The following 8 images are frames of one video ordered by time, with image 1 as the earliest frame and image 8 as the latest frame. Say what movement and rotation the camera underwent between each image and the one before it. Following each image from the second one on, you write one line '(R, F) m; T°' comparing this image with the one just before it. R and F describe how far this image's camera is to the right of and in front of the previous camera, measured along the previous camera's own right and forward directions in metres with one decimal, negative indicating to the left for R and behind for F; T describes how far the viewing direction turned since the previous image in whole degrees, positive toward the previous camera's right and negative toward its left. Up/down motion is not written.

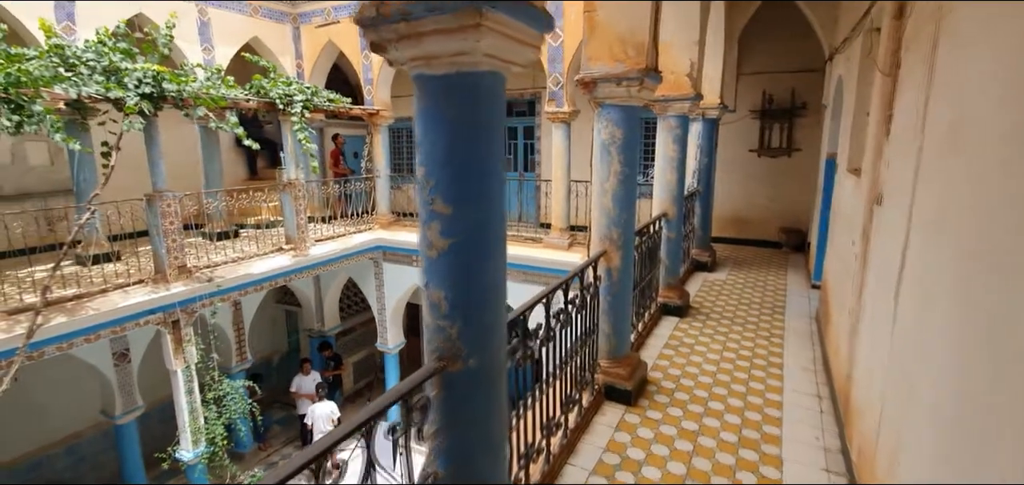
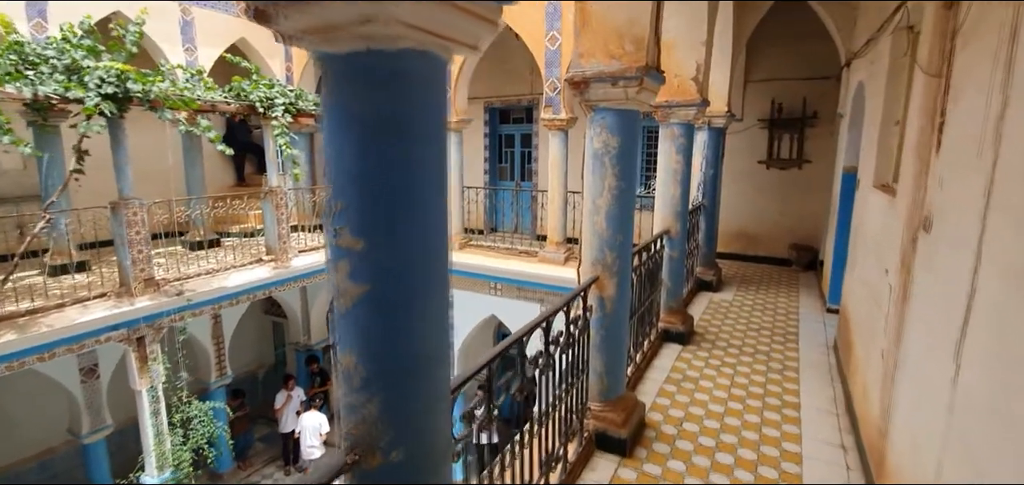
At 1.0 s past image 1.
(+0.1, +0.4) m; 0°
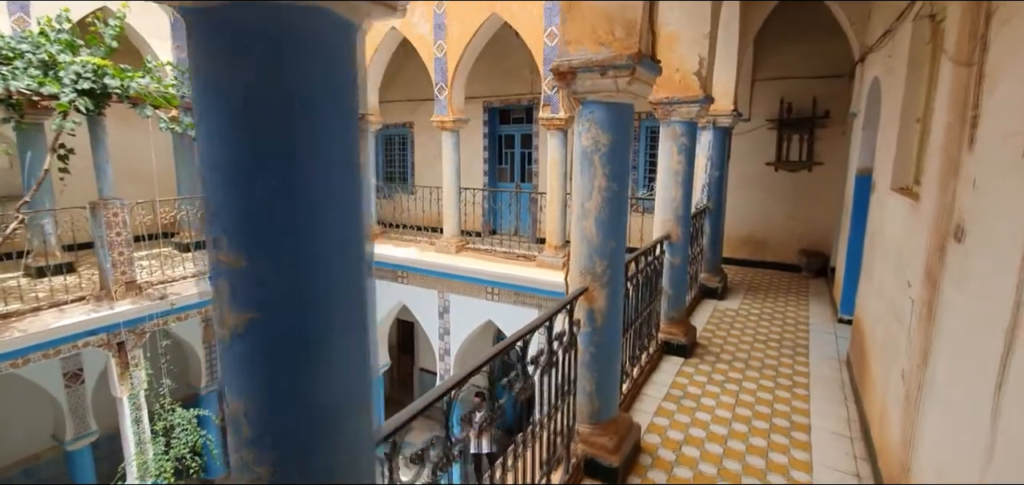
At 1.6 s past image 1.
(+0.1, +0.3) m; -1°
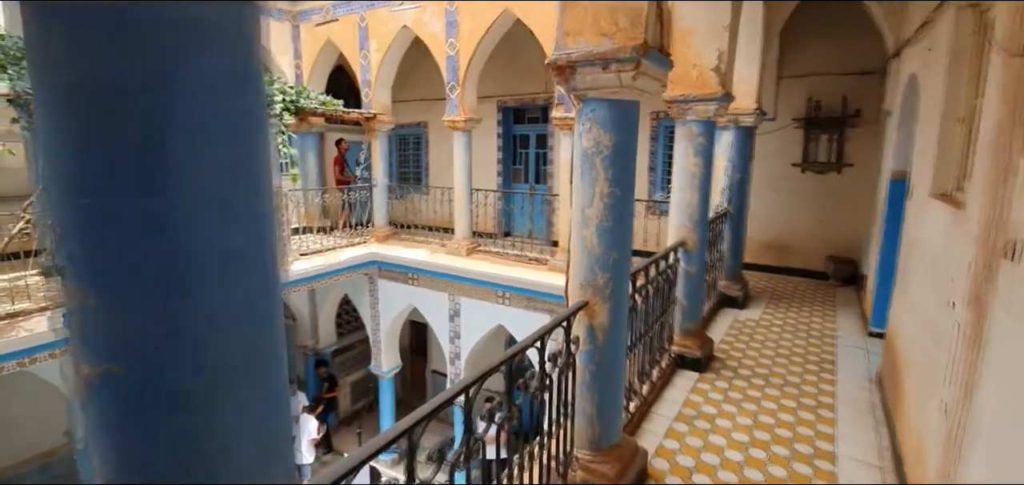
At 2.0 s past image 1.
(+0.1, +0.2) m; -2°
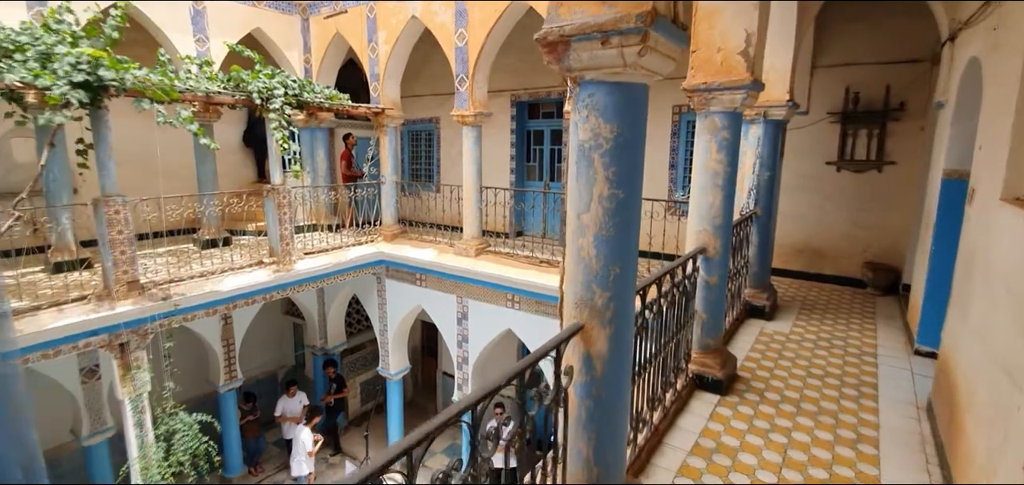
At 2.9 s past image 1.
(+0.1, +0.4) m; -2°
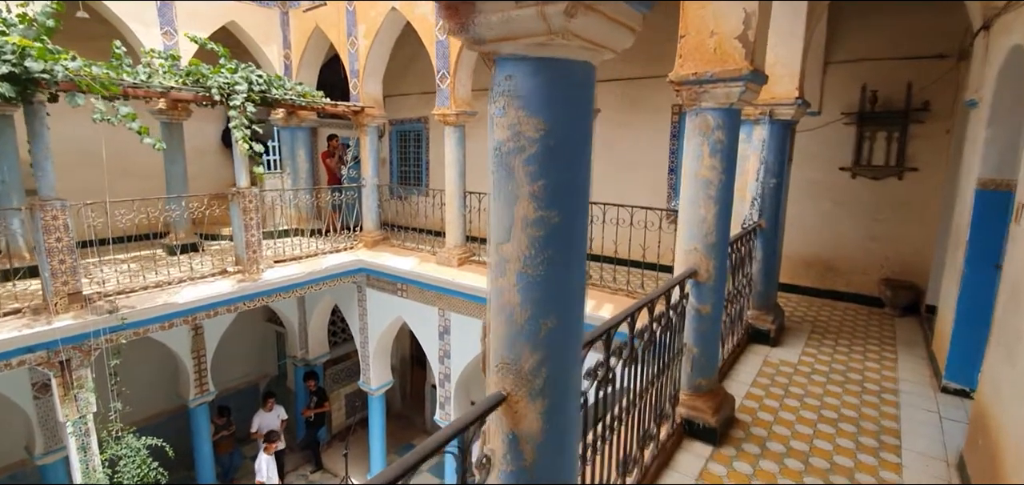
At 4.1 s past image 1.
(+0.3, +0.5) m; -1°
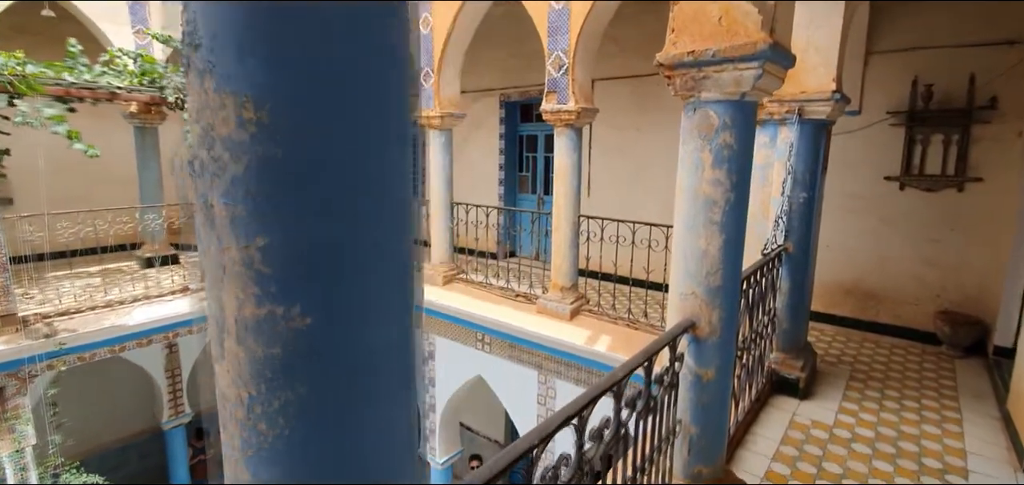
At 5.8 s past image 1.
(+0.4, +0.7) m; -3°
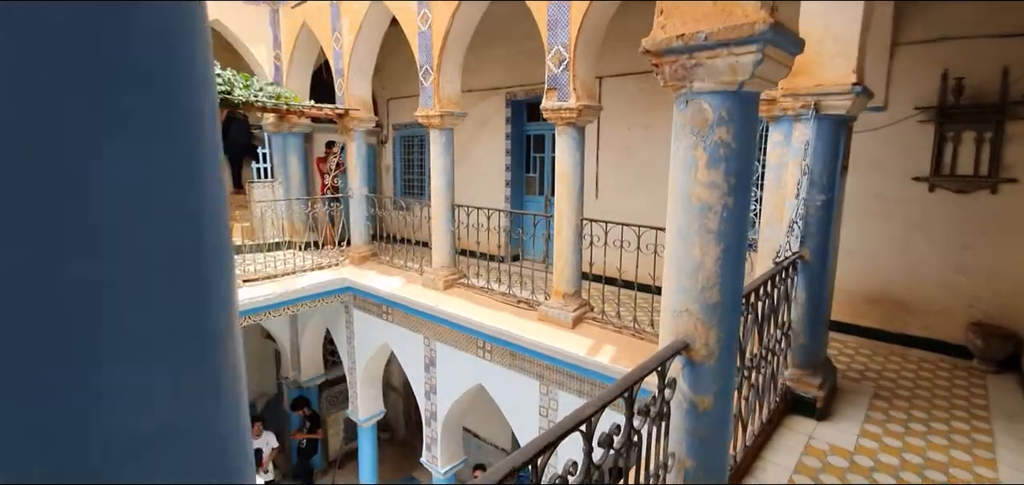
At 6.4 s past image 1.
(+0.2, +0.2) m; -2°
